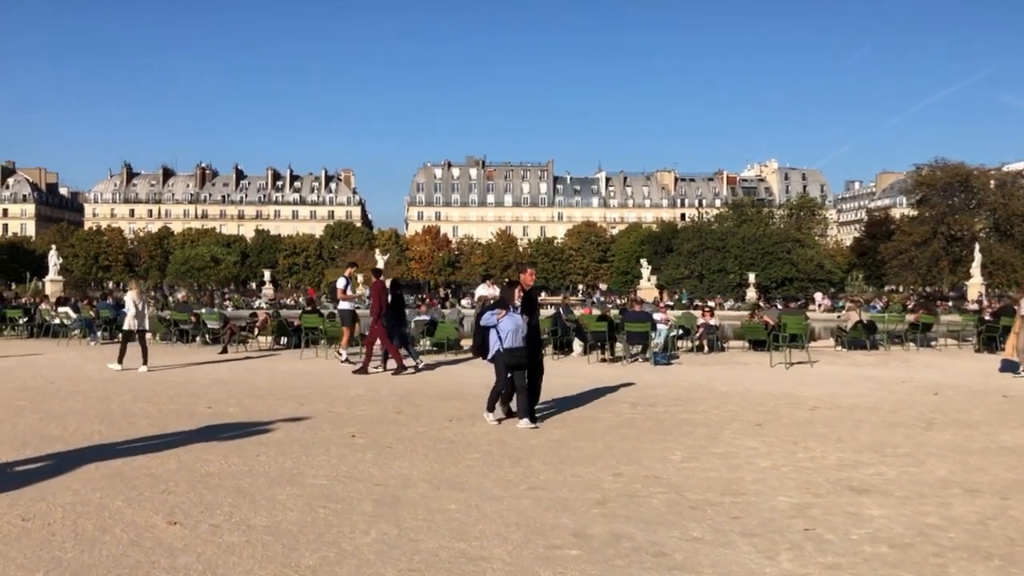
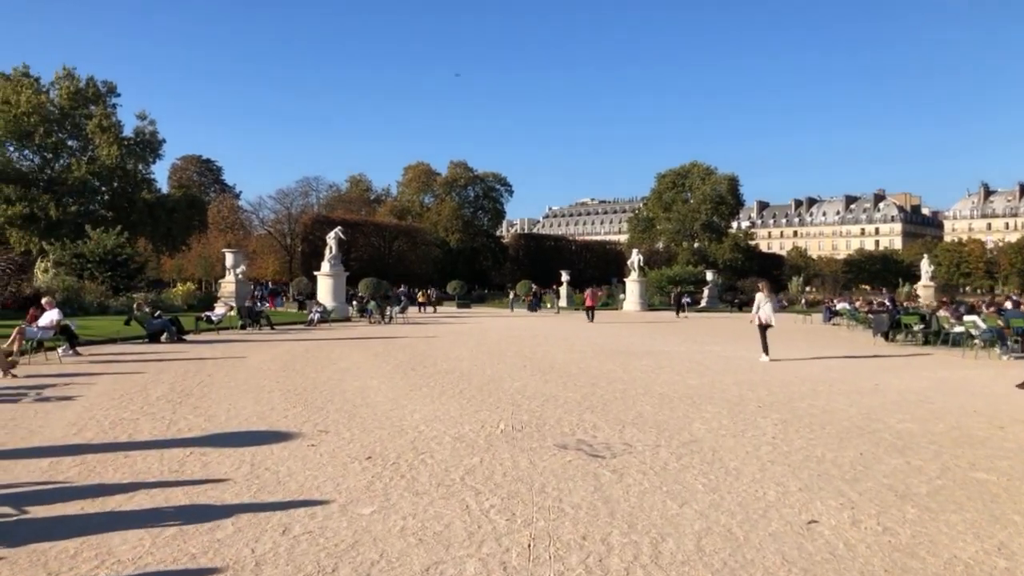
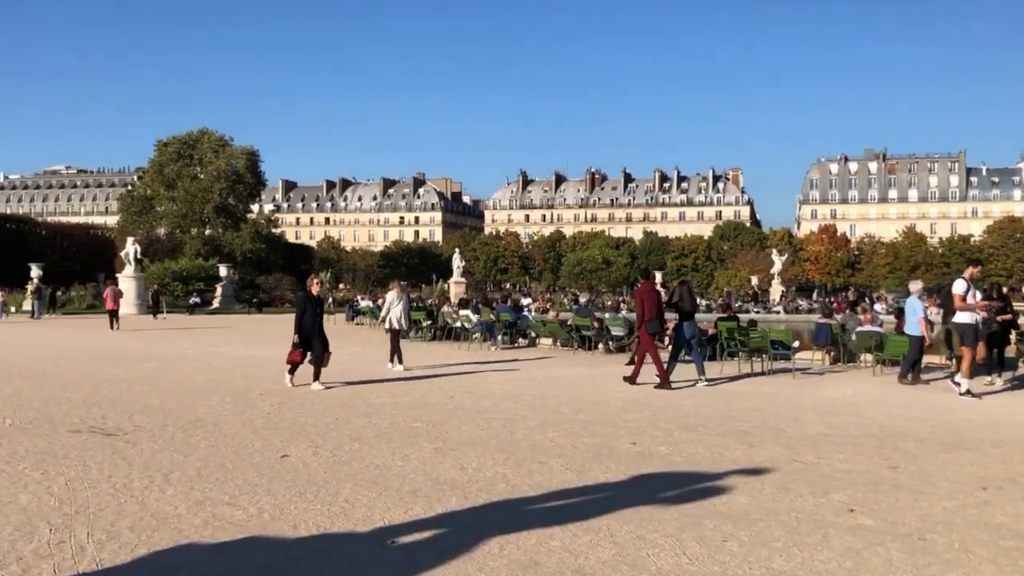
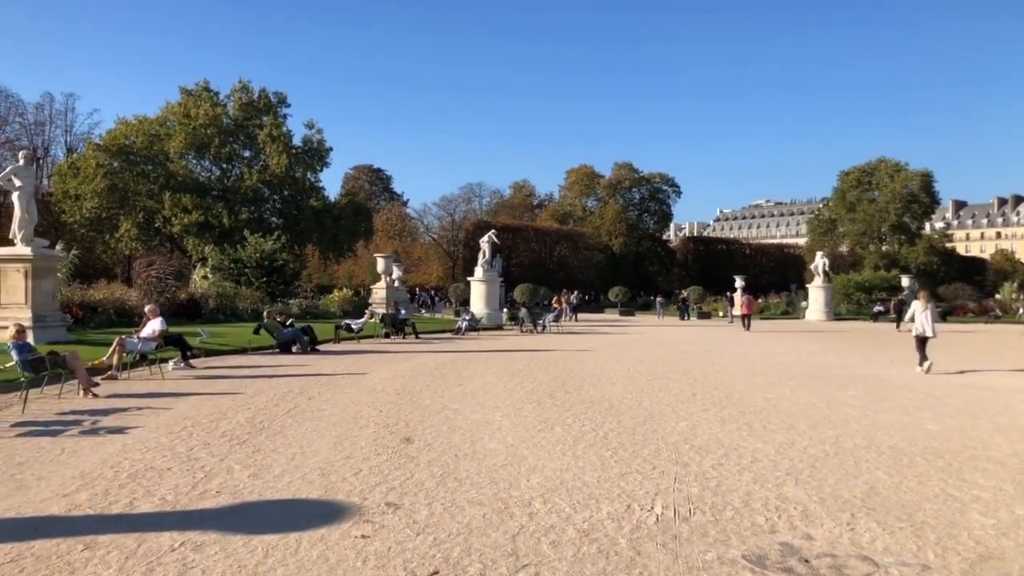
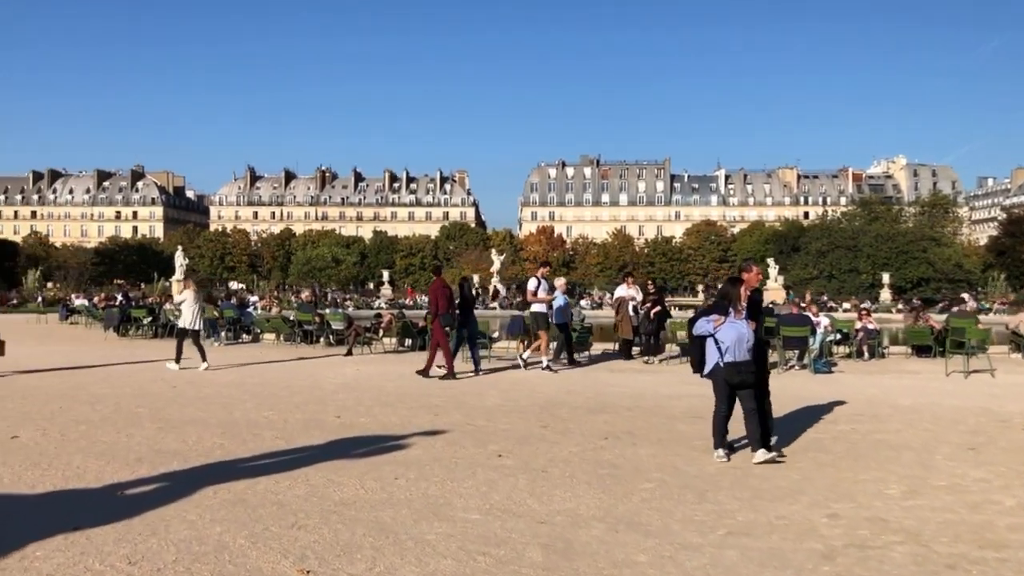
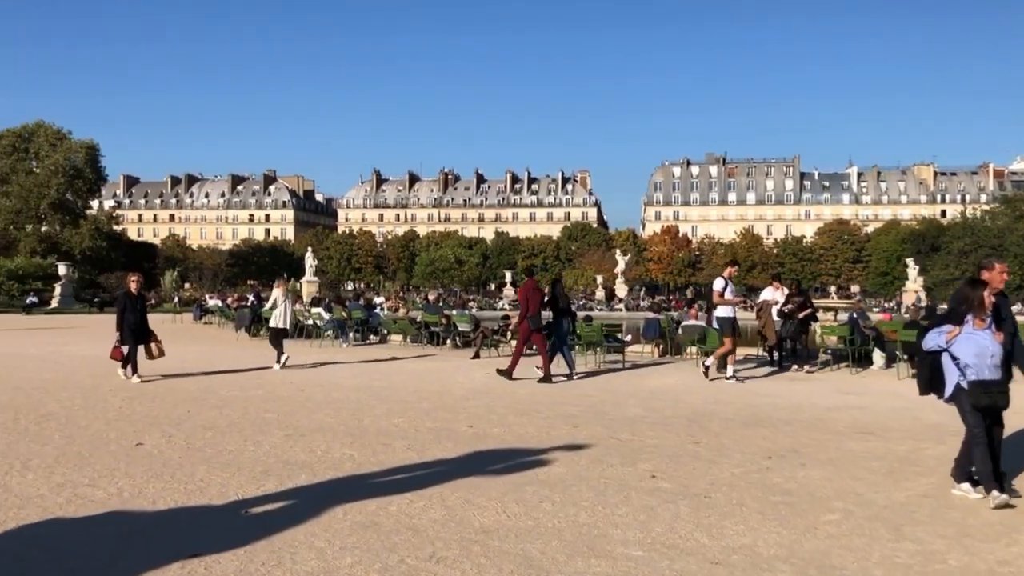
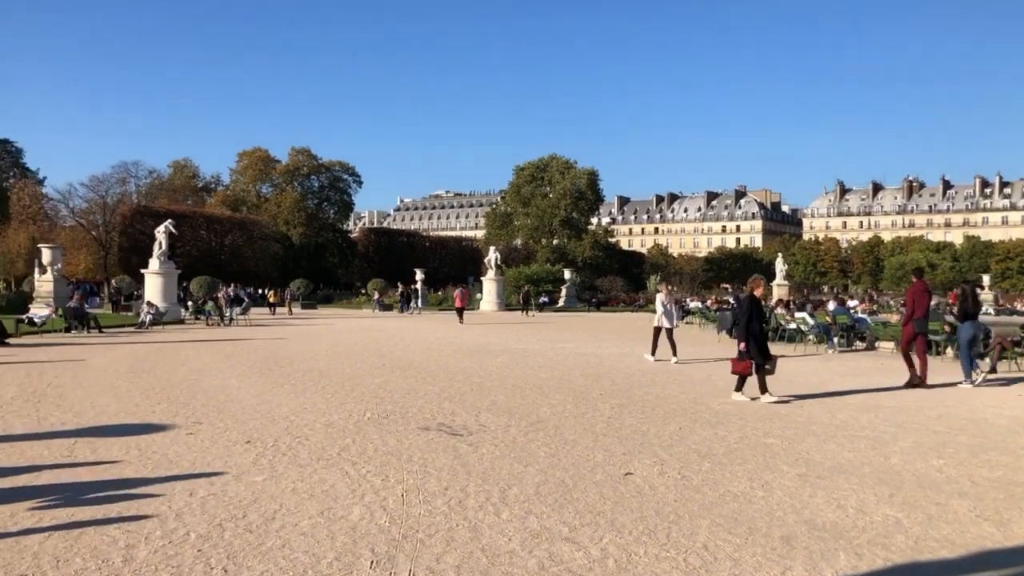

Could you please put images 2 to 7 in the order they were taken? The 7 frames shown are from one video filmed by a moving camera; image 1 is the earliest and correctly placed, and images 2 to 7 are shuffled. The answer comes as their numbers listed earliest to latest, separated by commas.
5, 6, 3, 7, 2, 4
